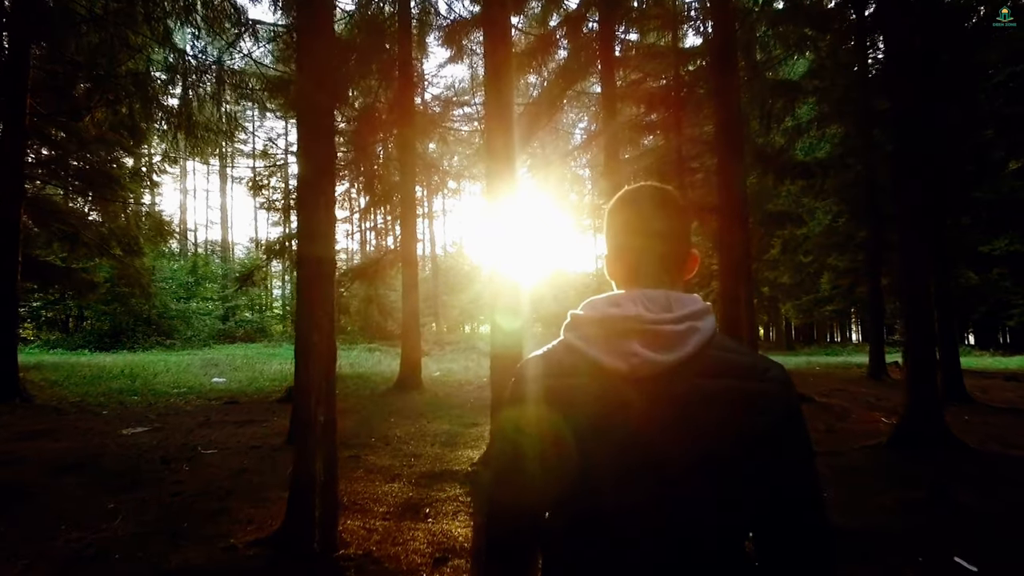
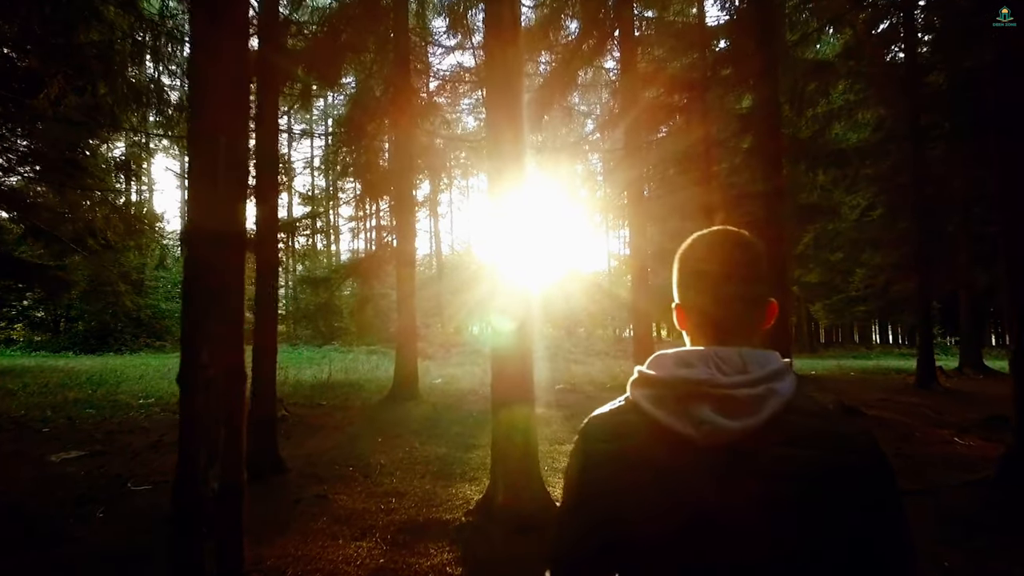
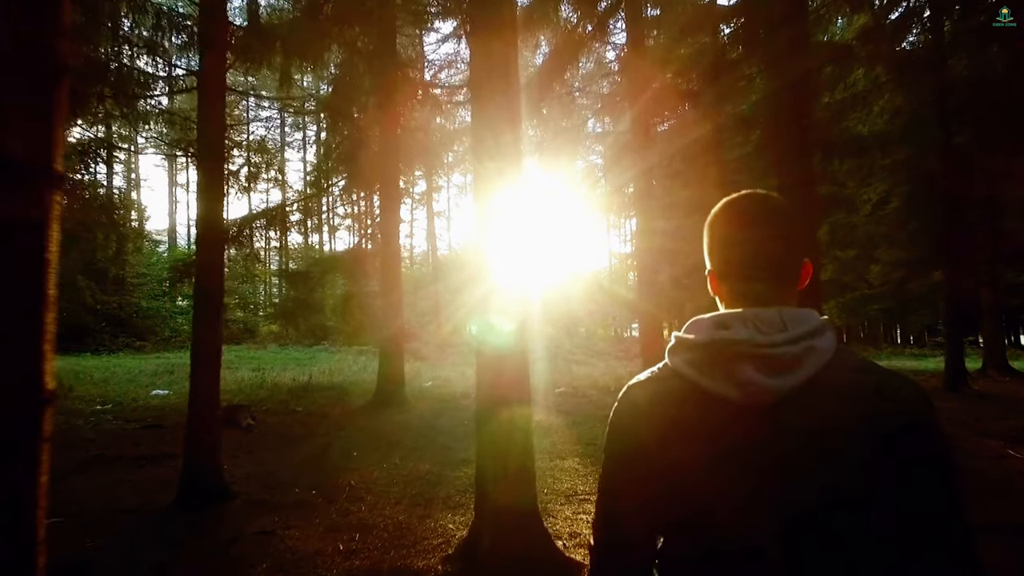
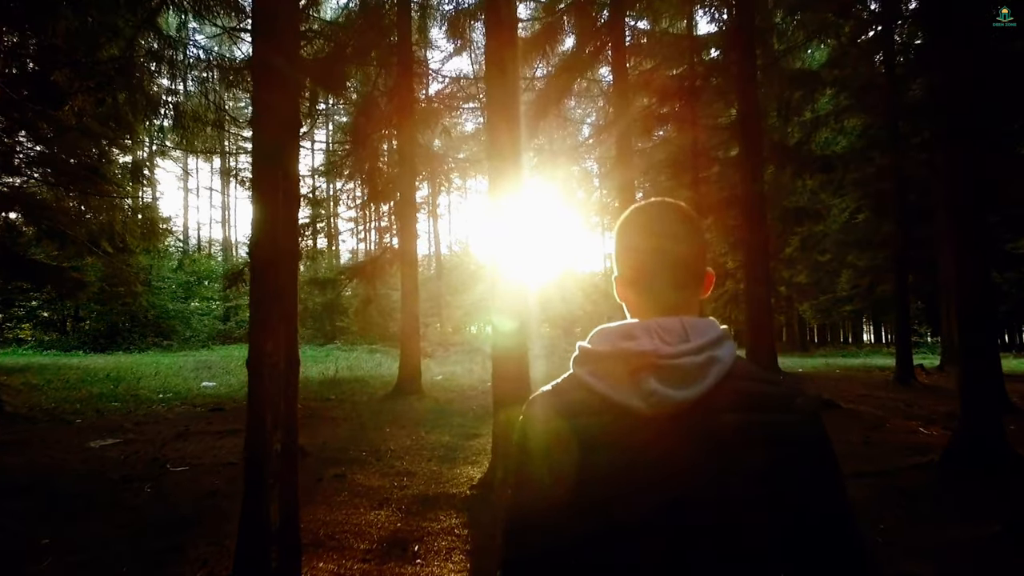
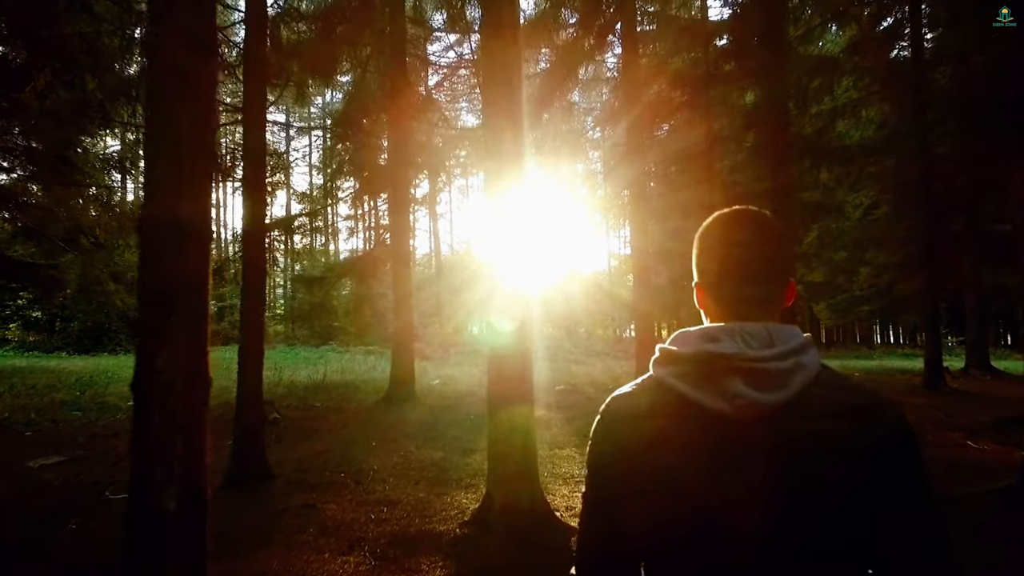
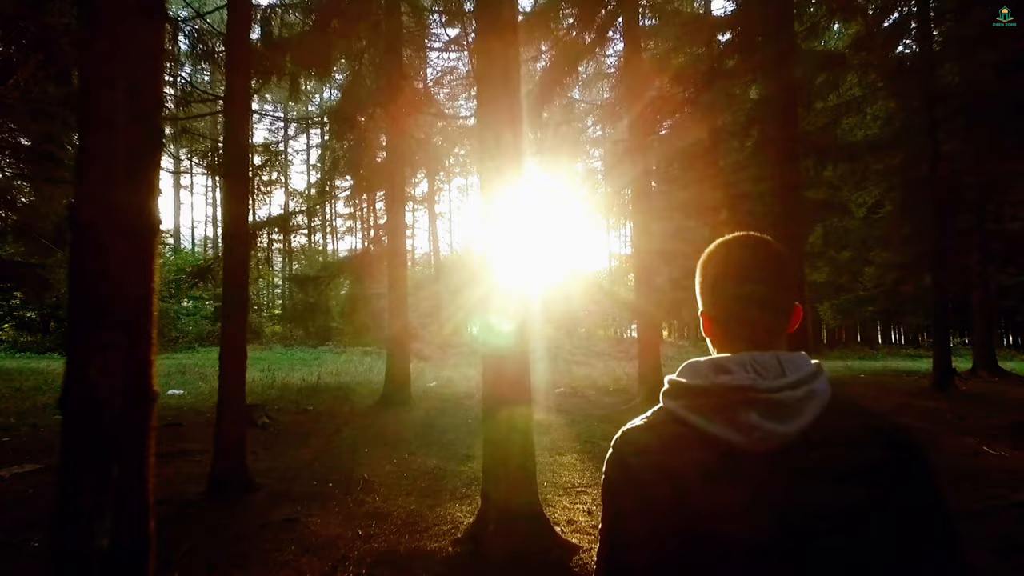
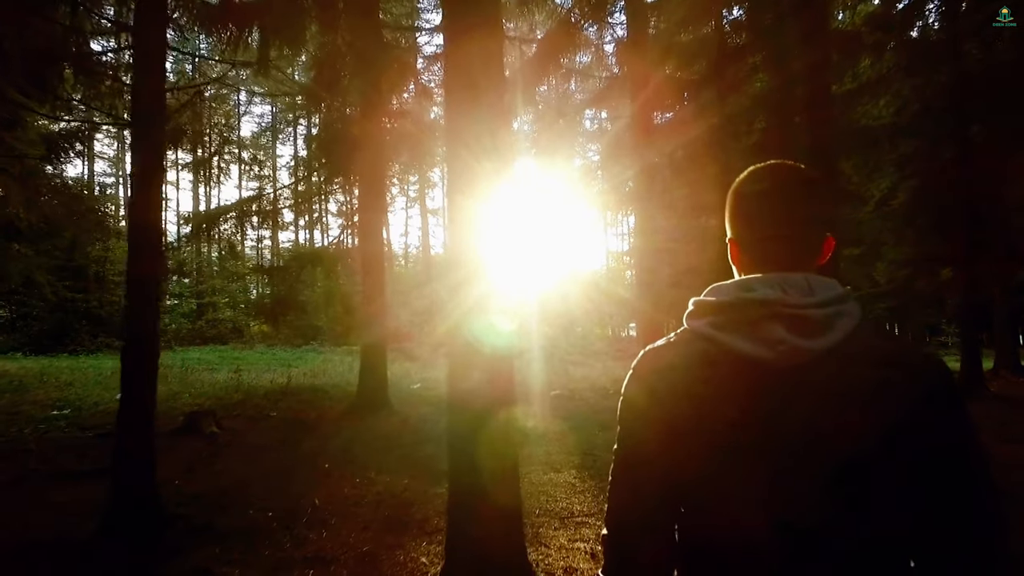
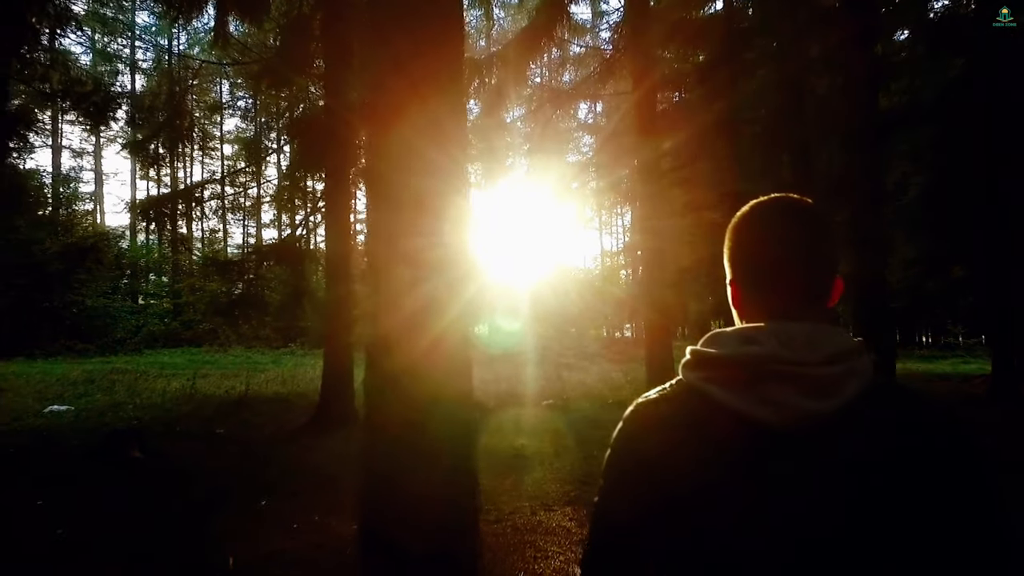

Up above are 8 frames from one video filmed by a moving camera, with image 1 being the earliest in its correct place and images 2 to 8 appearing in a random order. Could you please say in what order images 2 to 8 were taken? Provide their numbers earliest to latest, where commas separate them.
4, 2, 5, 6, 3, 7, 8
